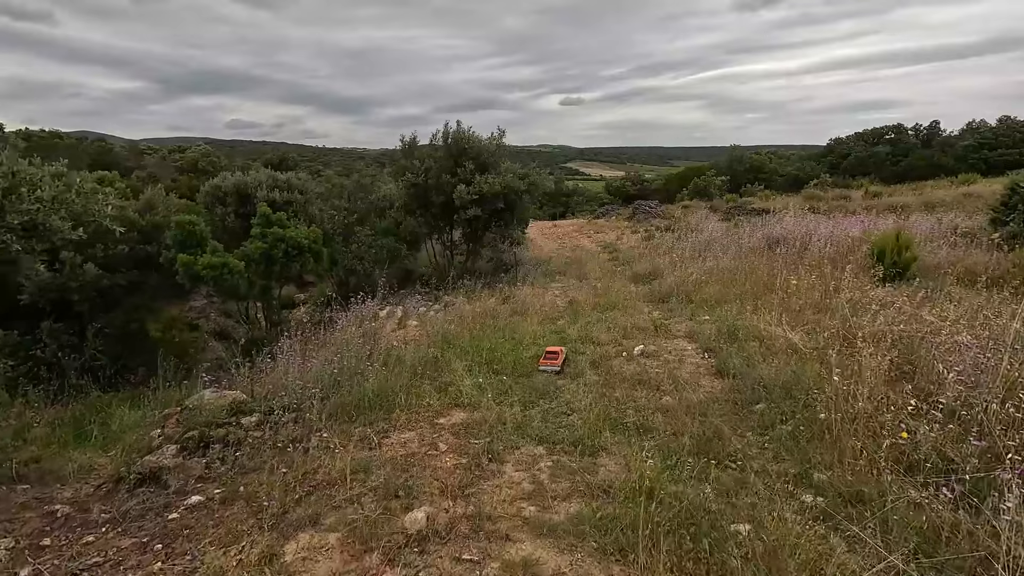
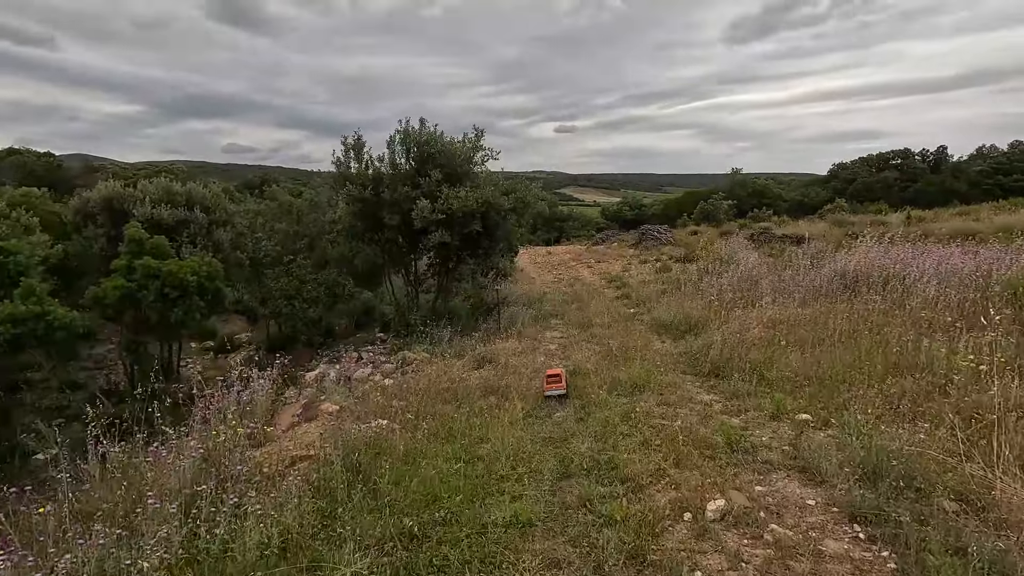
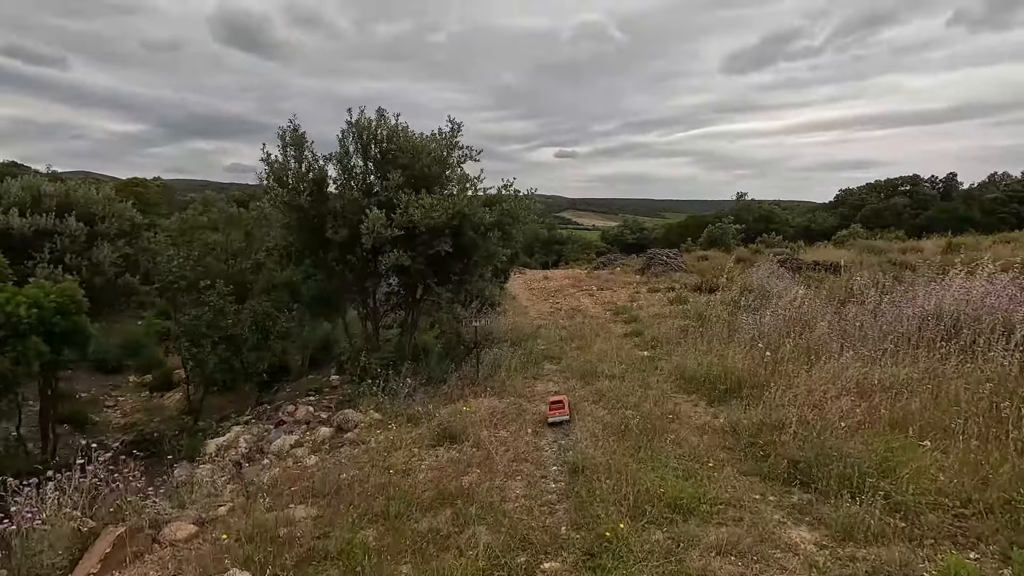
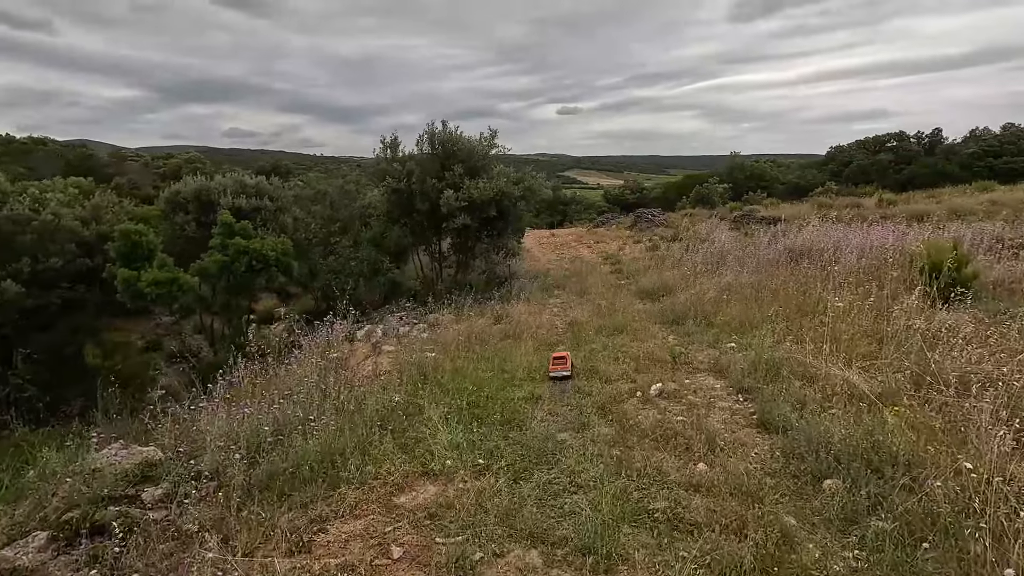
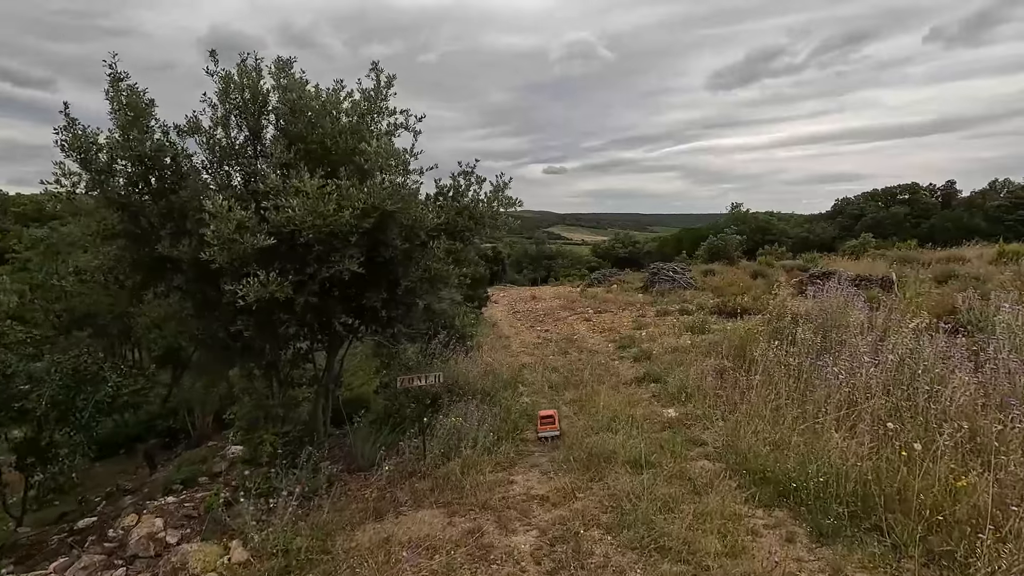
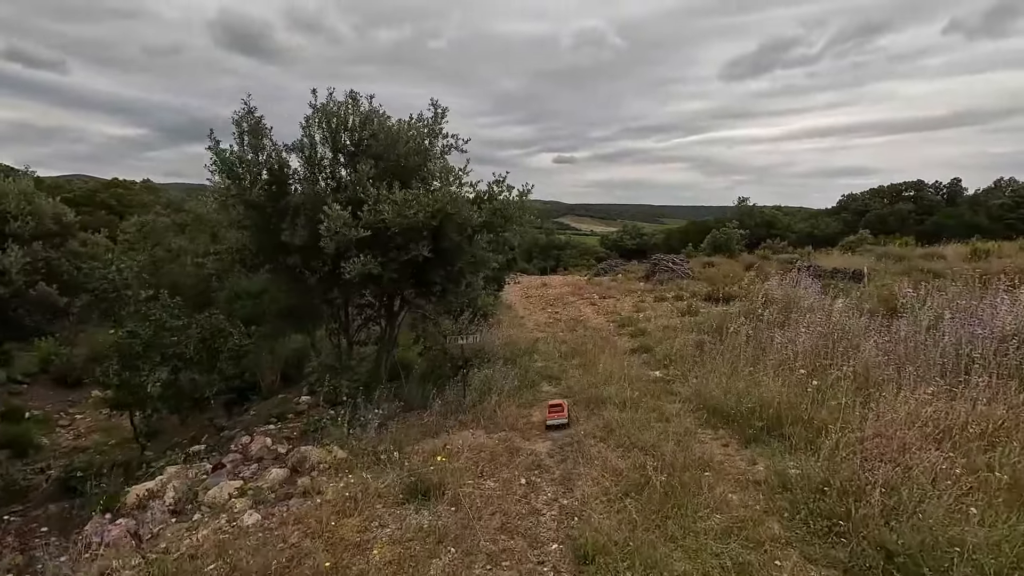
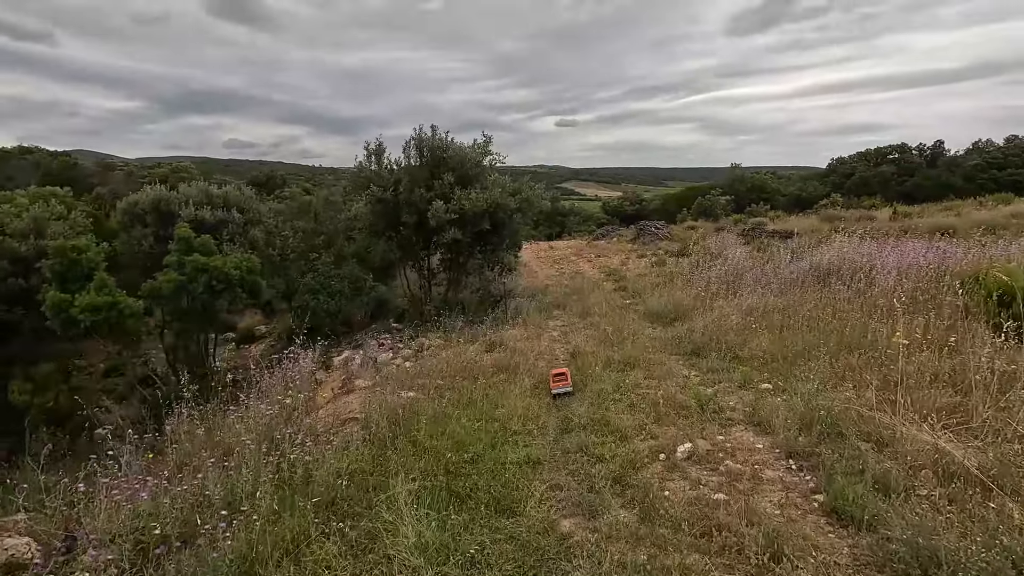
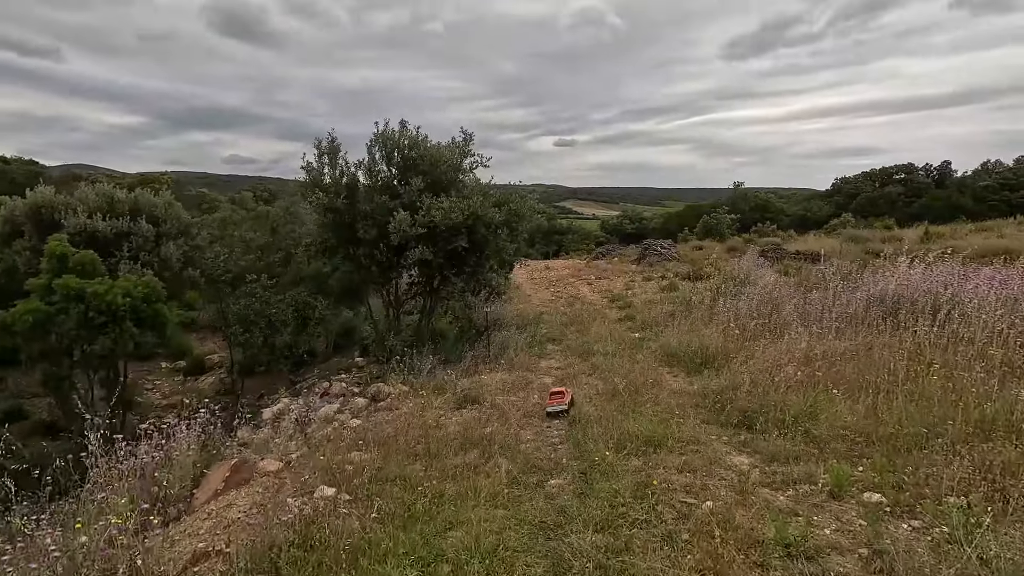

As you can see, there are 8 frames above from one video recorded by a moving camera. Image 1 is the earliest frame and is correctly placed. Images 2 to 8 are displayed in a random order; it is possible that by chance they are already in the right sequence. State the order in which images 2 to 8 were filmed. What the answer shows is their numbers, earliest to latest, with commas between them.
4, 7, 2, 8, 3, 6, 5
